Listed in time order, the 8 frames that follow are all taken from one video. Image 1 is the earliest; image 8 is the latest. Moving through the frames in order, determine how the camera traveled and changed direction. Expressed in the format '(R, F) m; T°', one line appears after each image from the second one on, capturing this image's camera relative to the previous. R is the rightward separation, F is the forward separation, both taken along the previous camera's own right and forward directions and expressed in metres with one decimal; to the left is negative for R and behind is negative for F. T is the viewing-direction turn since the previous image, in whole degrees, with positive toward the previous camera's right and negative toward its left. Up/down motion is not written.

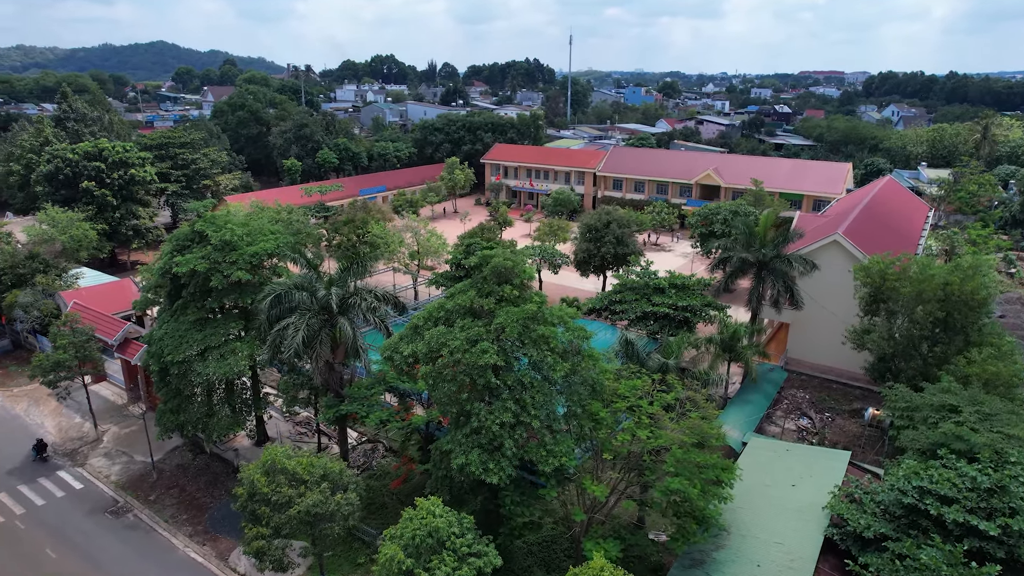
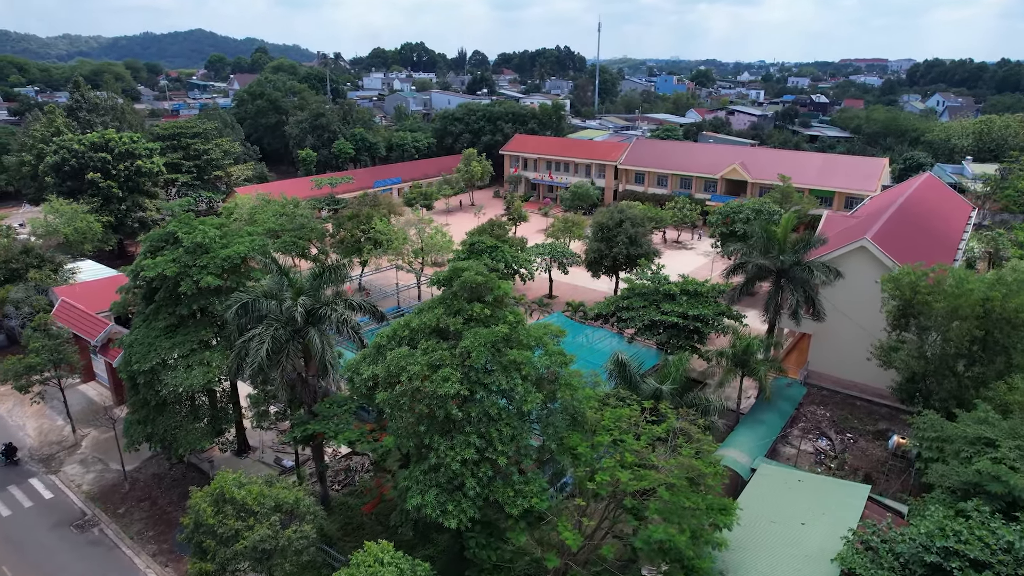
(+1.0, +1.3) m; -3°
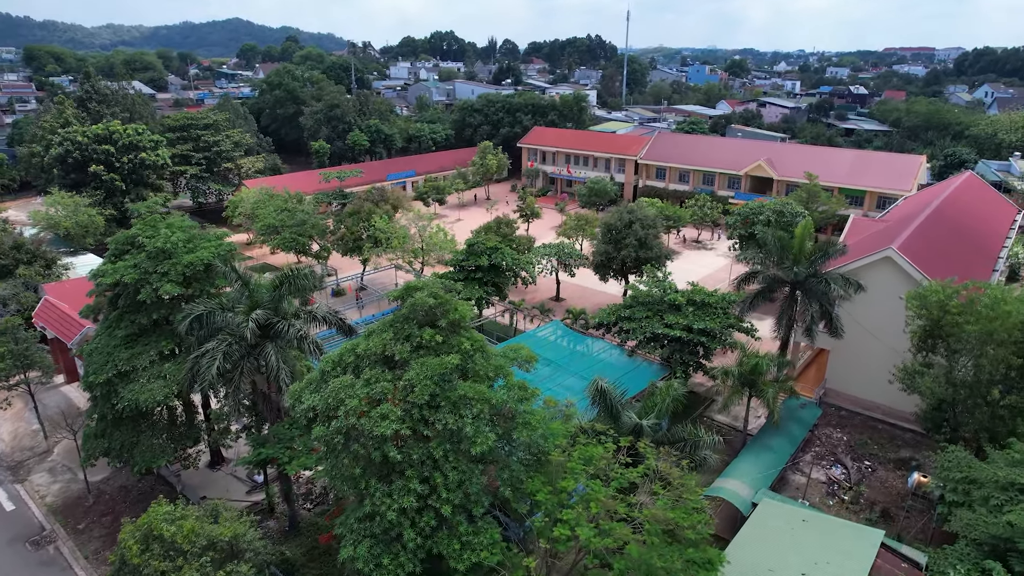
(+1.1, +1.3) m; -3°
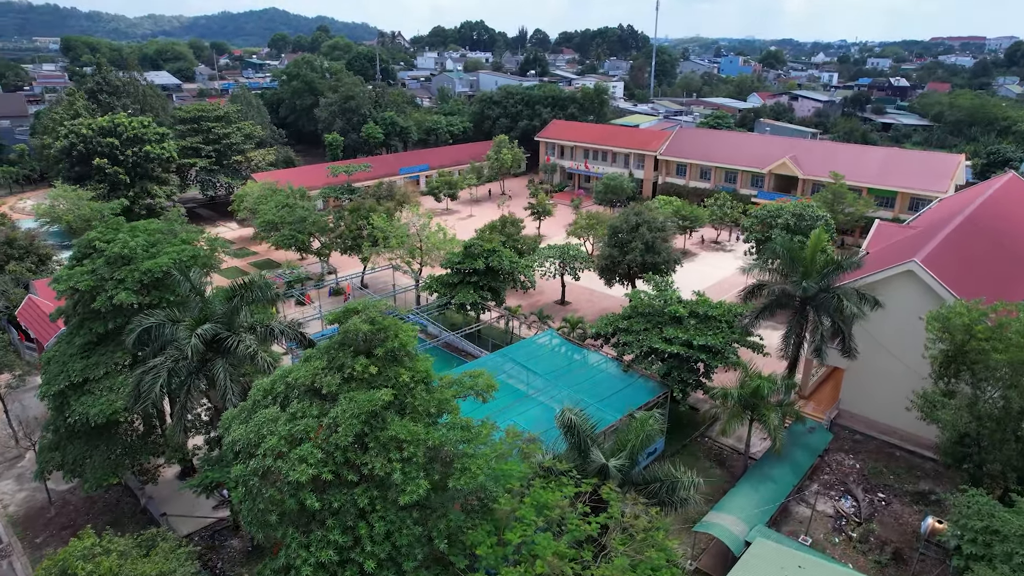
(+1.2, +1.1) m; -3°
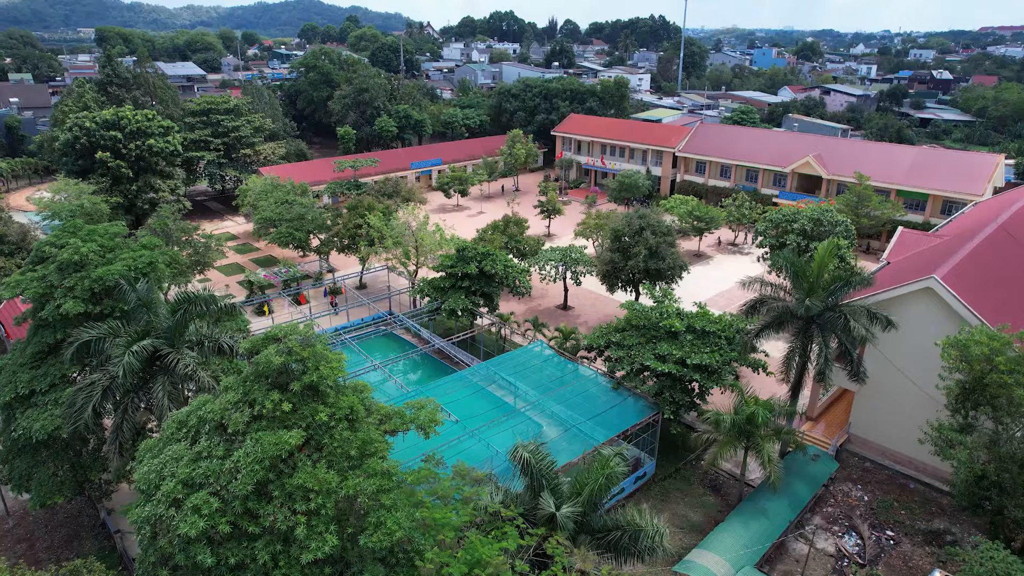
(+1.2, +1.1) m; -3°
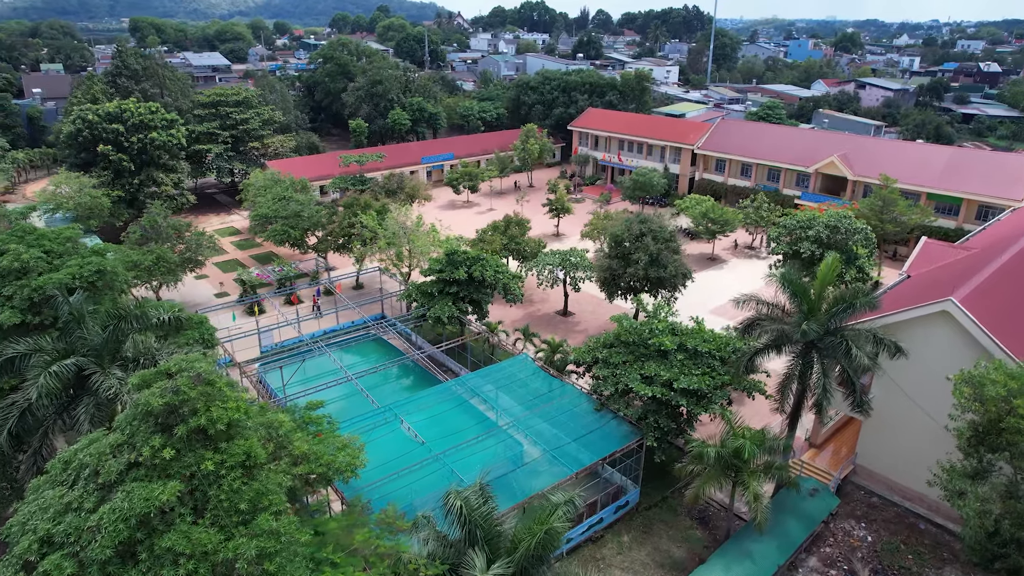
(+1.3, +1.1) m; -3°
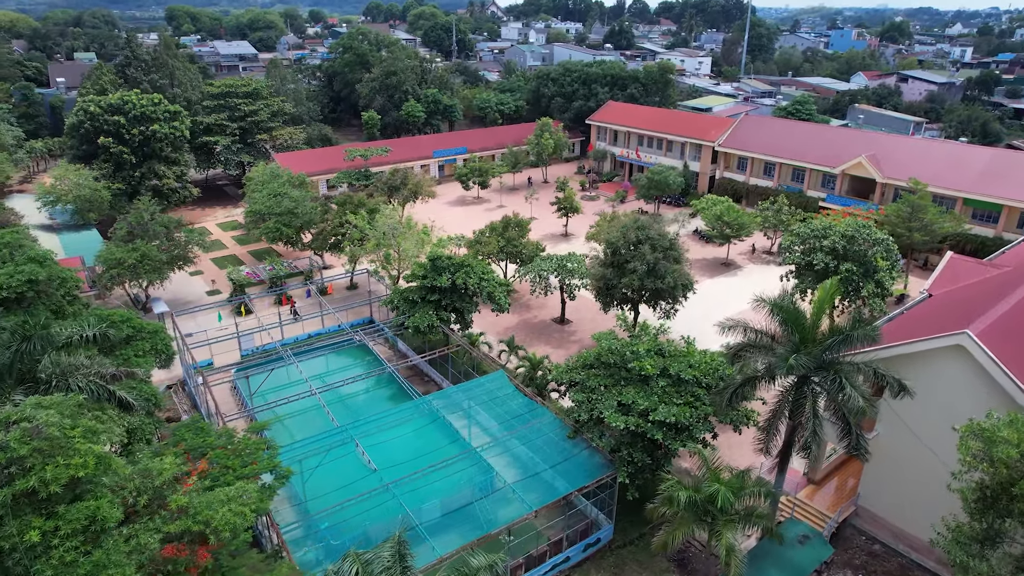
(+1.5, +1.2) m; -3°
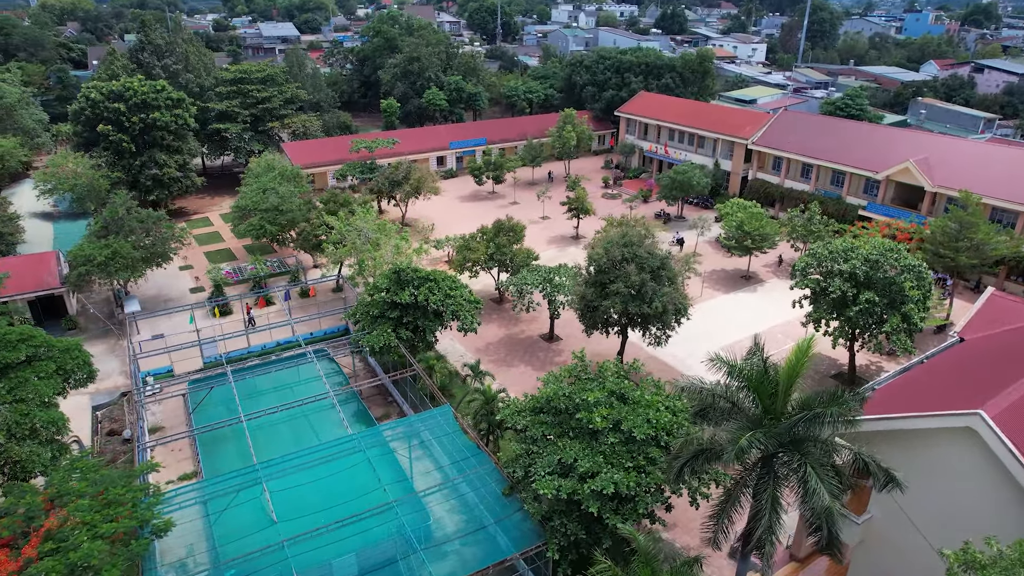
(+2.4, +2.1) m; -5°
